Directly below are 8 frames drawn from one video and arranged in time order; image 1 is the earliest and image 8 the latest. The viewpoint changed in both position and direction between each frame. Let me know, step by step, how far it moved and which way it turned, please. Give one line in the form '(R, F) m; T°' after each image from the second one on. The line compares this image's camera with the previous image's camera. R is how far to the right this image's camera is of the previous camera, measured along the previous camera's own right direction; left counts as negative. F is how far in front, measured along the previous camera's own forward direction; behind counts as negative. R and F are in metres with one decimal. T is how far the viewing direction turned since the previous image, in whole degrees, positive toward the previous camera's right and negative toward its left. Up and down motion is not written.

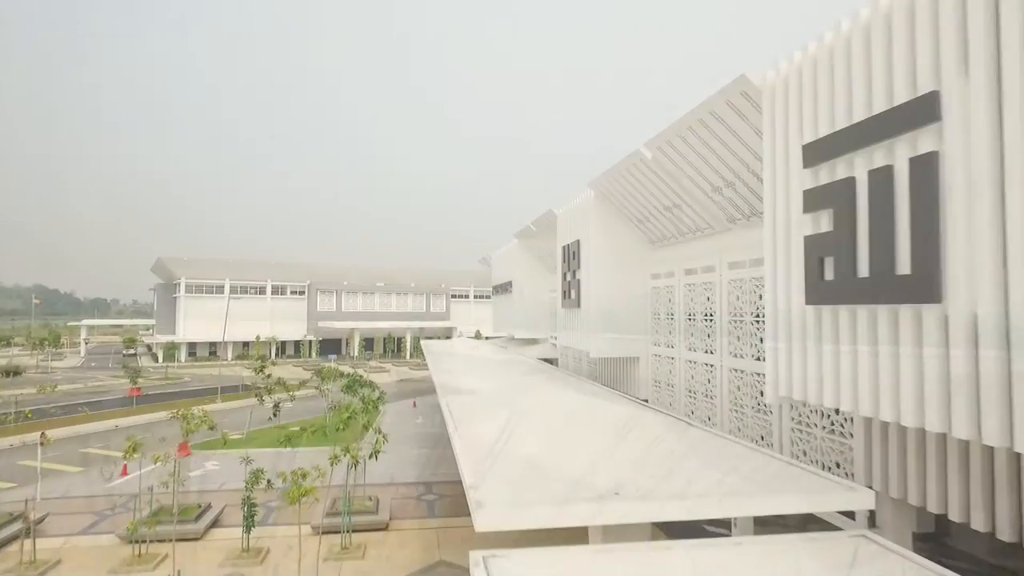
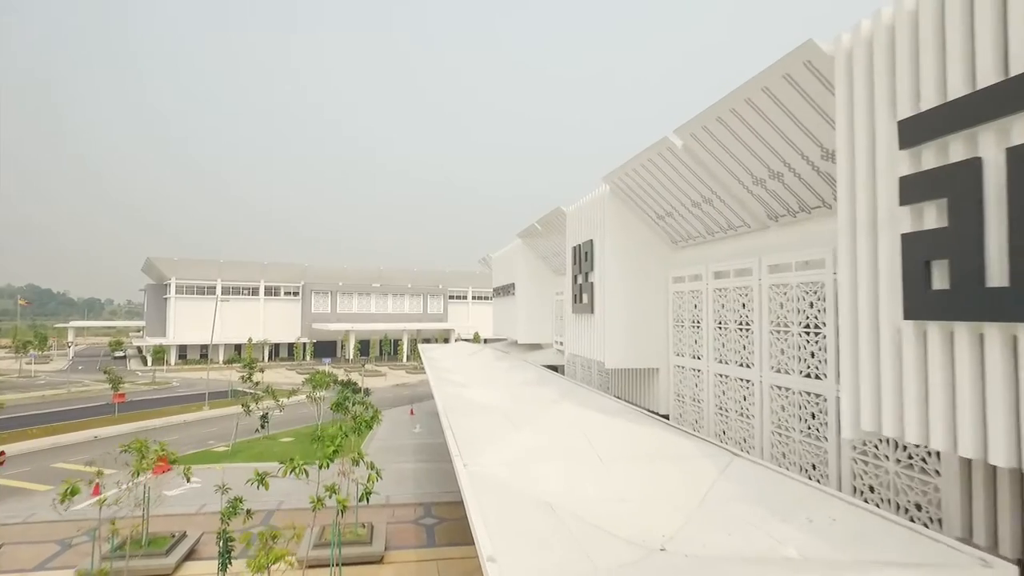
(-0.2, +1.3) m; 0°
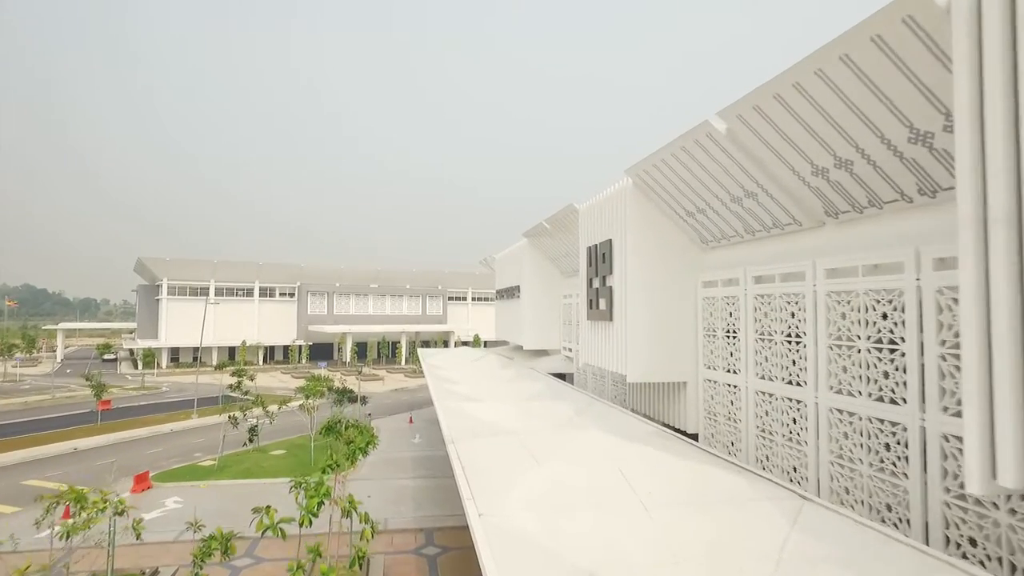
(-0.3, +1.3) m; 0°
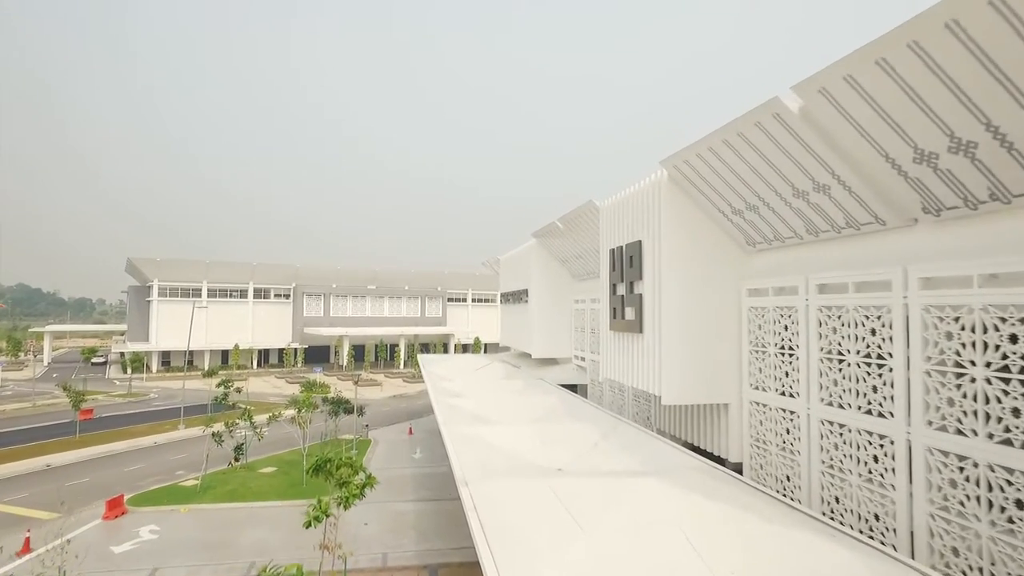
(-0.3, +1.5) m; 0°
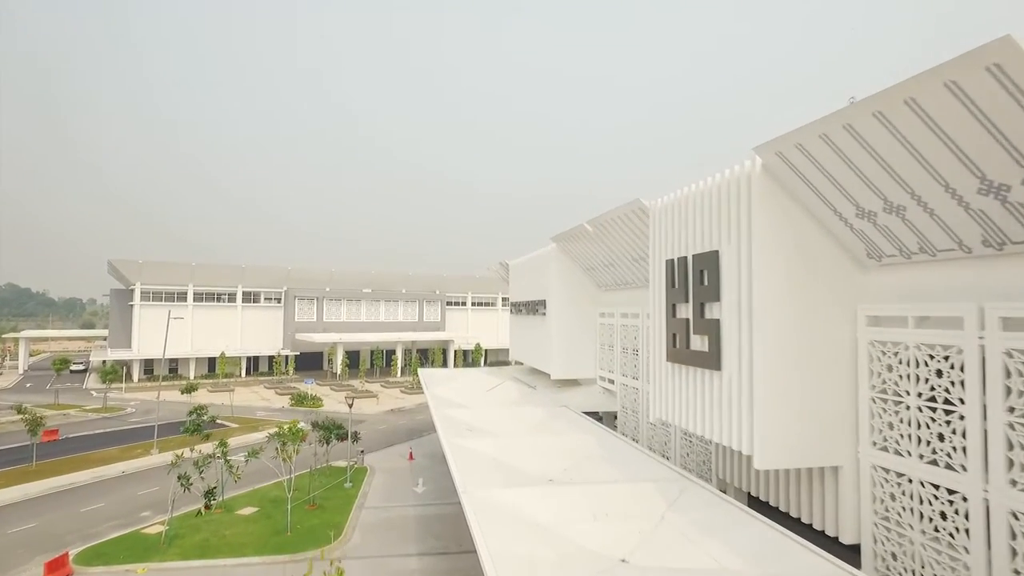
(-0.6, +2.6) m; 0°
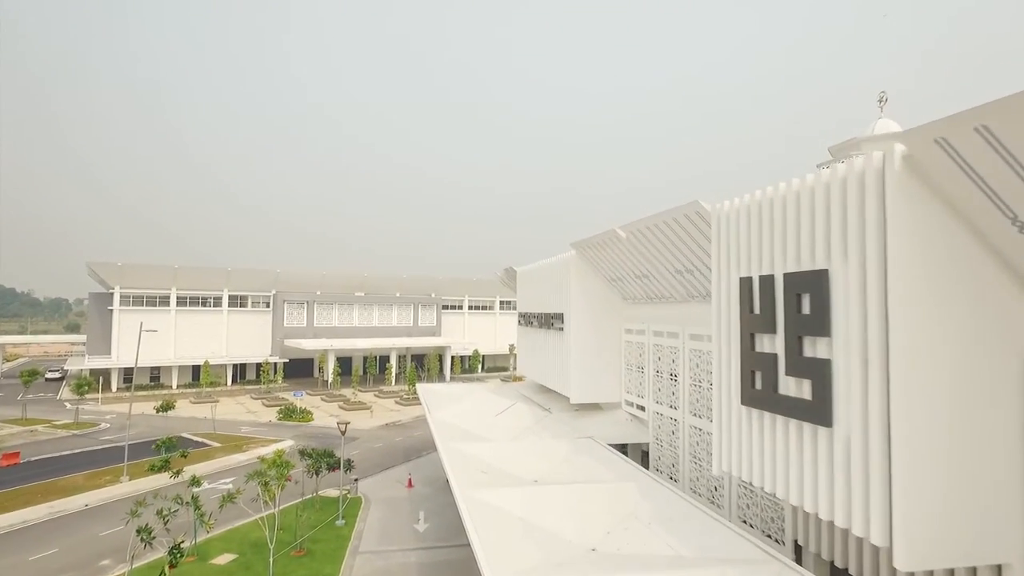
(-0.6, +2.1) m; +1°
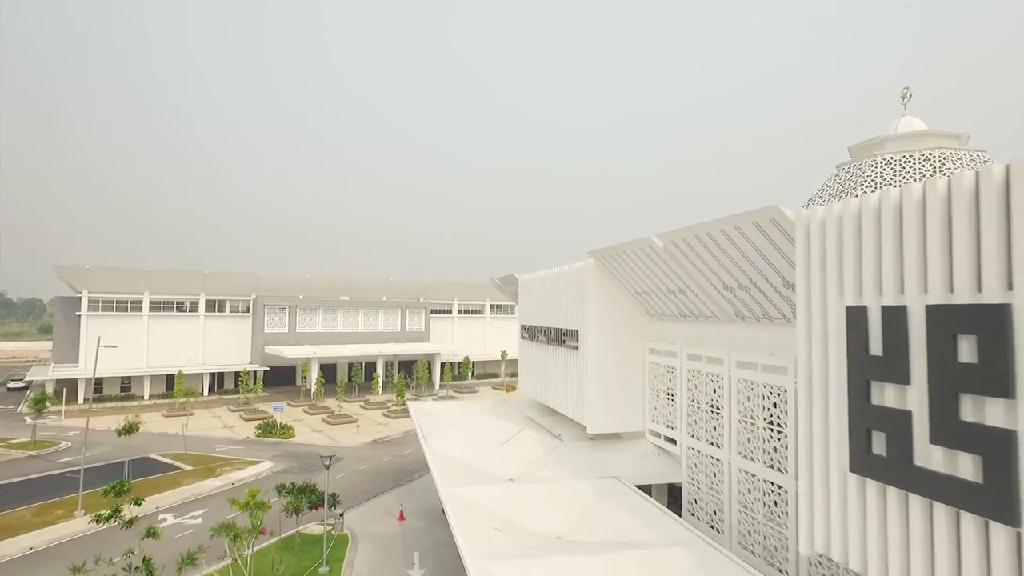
(-0.6, +2.0) m; +1°
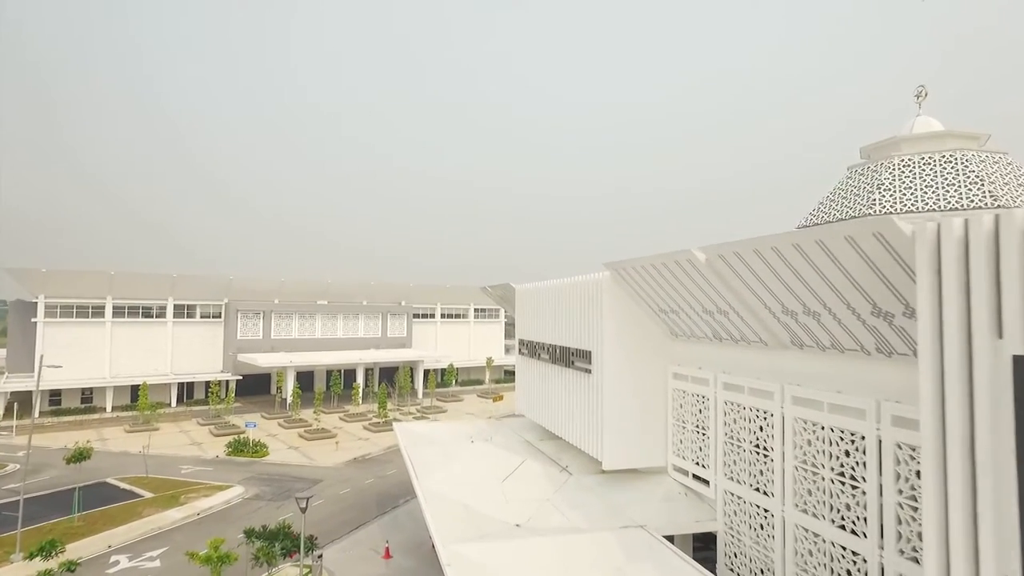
(-0.5, +1.8) m; +2°
